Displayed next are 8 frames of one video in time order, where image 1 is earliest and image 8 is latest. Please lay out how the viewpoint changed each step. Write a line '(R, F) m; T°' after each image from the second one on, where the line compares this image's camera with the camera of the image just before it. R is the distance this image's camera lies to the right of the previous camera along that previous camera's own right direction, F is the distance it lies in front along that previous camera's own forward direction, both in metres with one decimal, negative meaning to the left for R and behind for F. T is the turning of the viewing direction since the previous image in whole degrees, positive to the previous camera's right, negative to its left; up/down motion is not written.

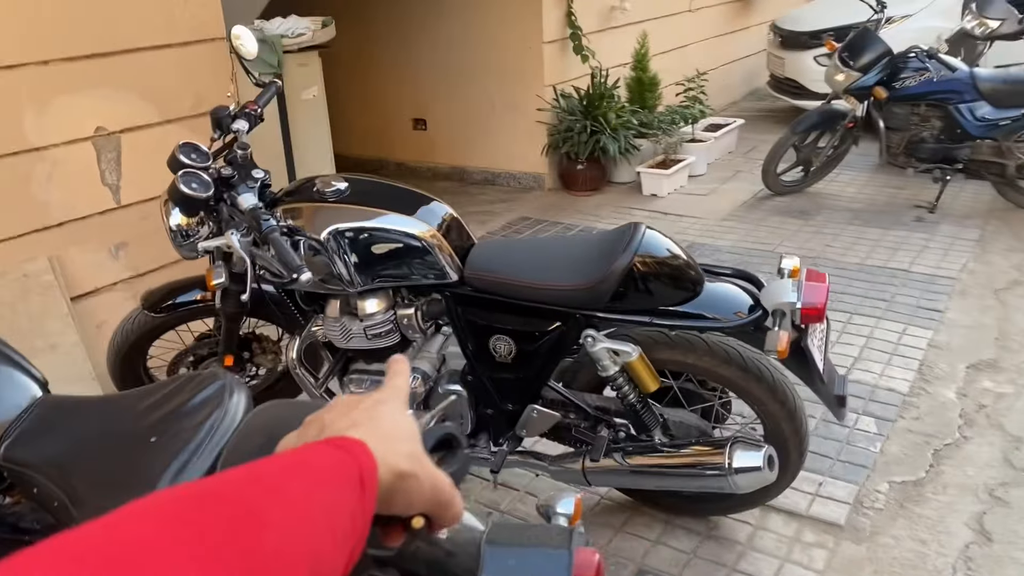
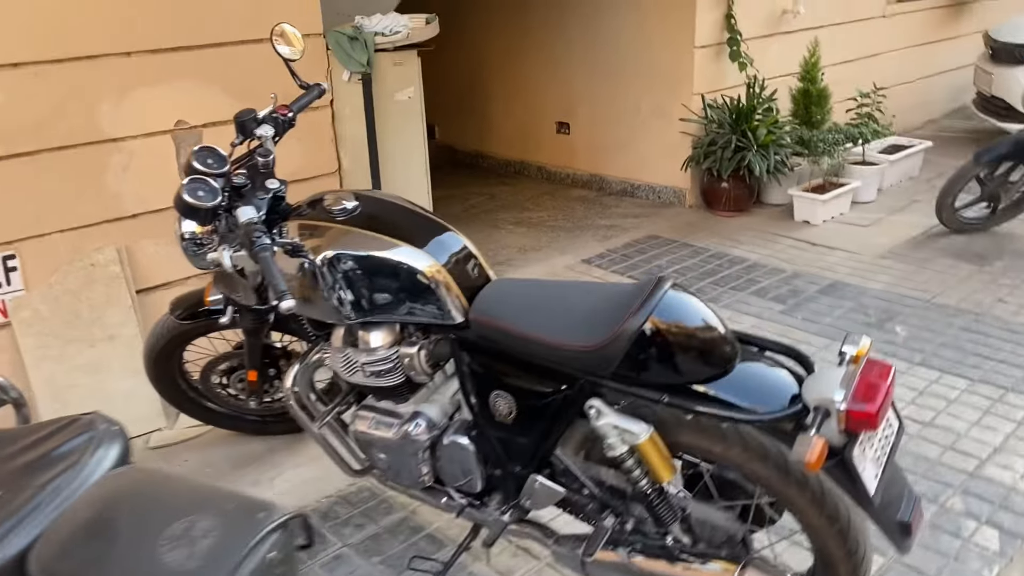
(+0.4, +0.4) m; -12°
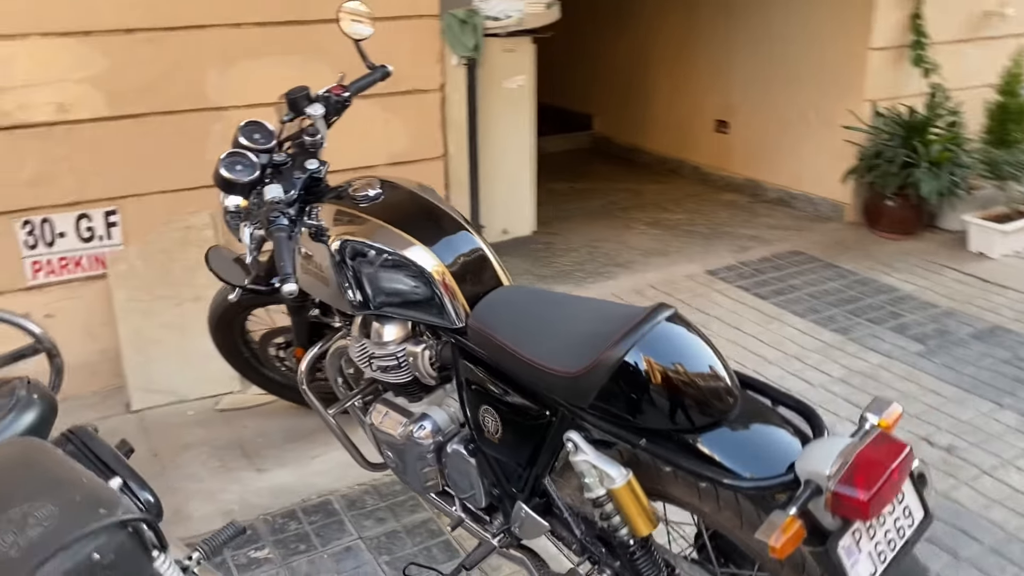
(+0.4, +0.2) m; -12°
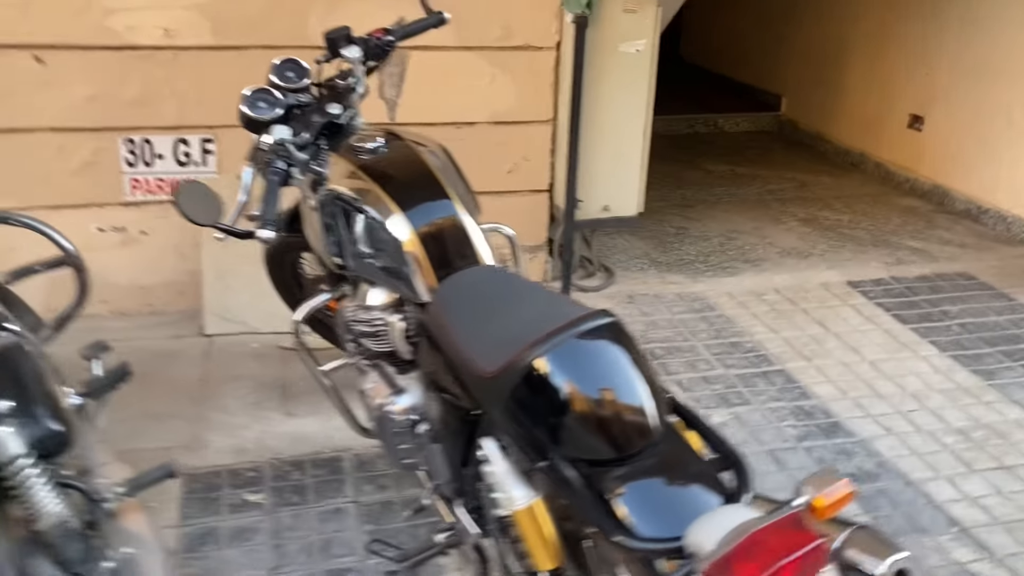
(+0.5, +0.3) m; -13°
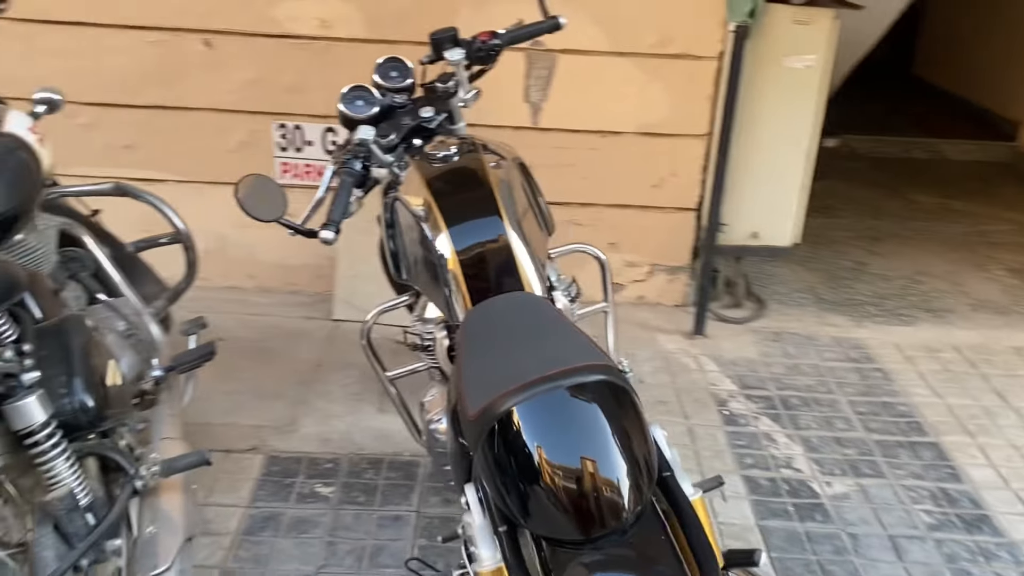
(+0.3, +0.2) m; -14°
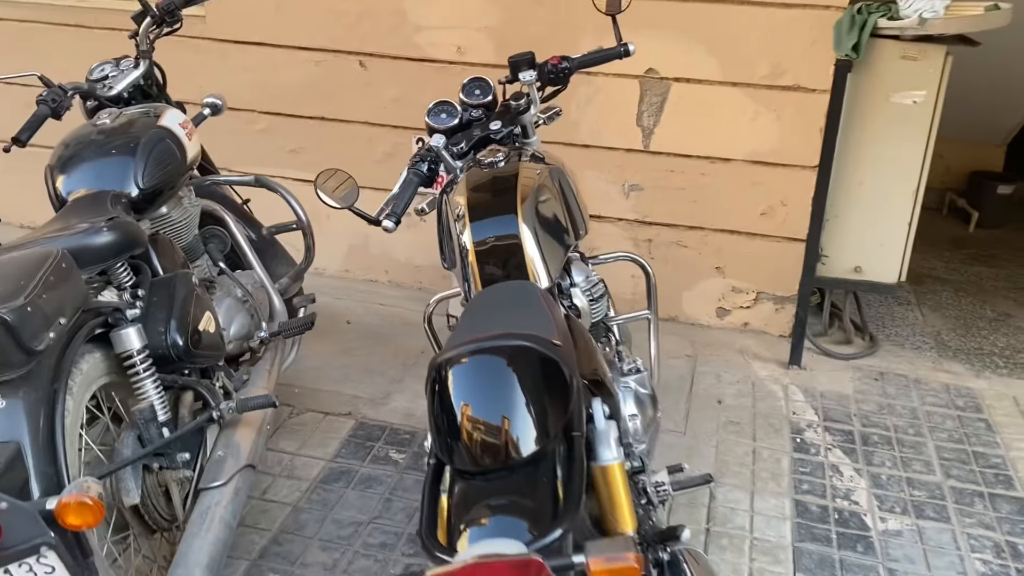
(+0.5, -0.2) m; -14°
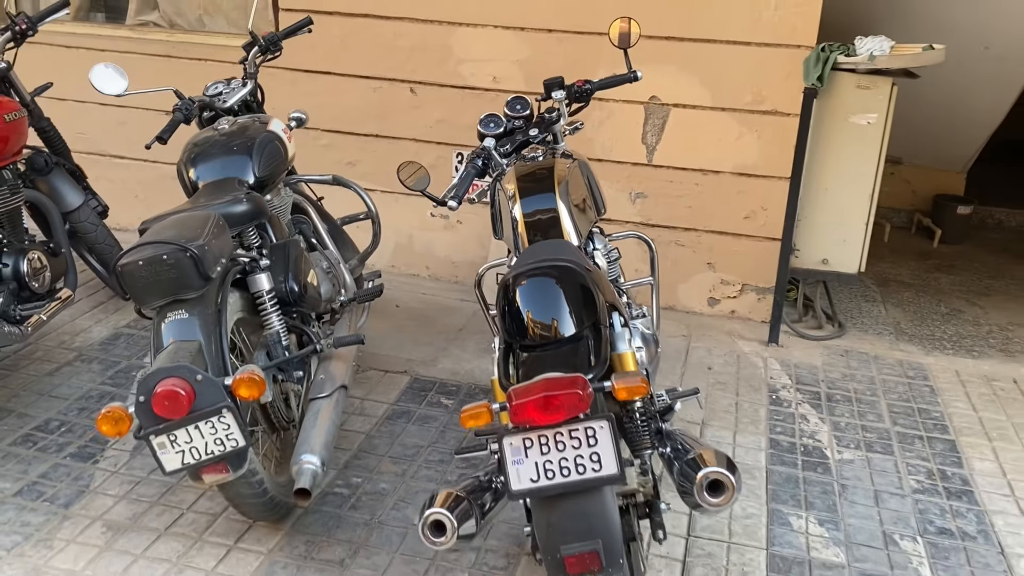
(-0.1, -0.7) m; 0°
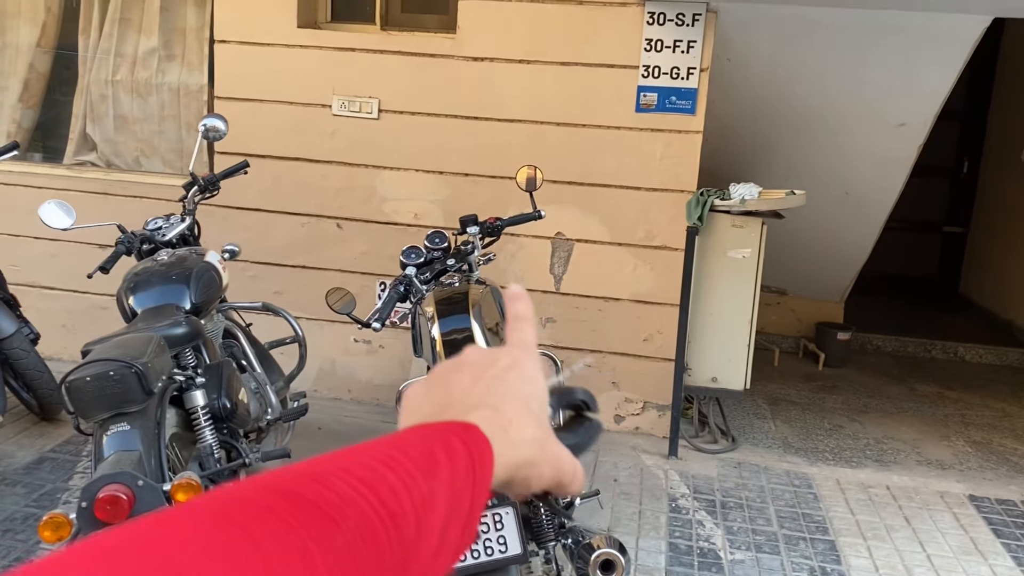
(0.0, -0.3) m; +5°
